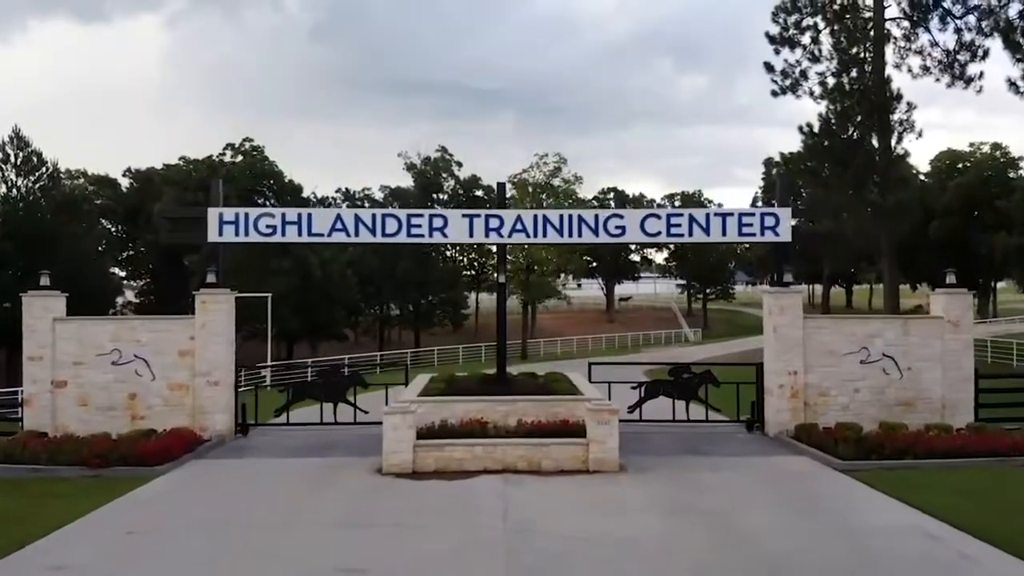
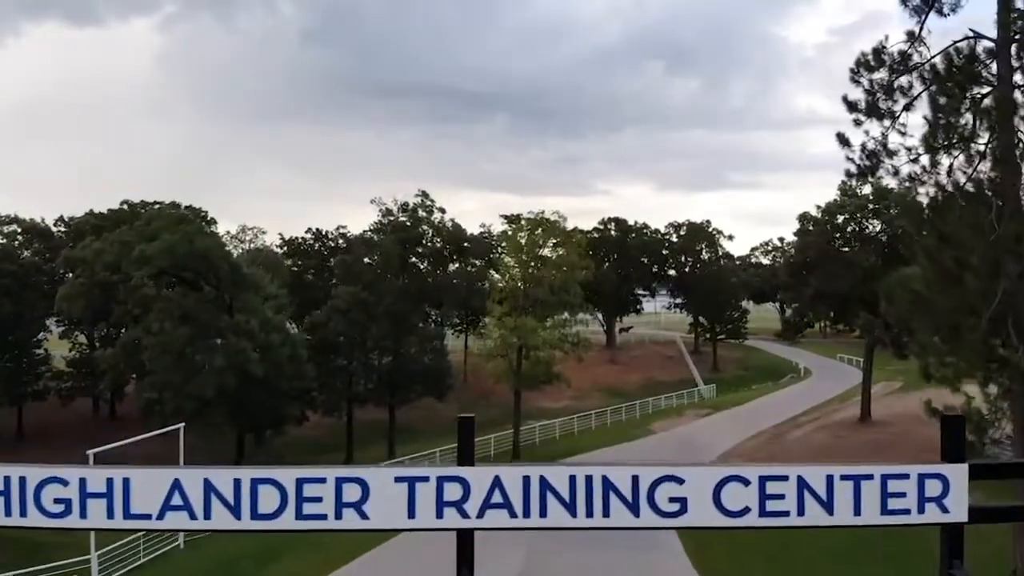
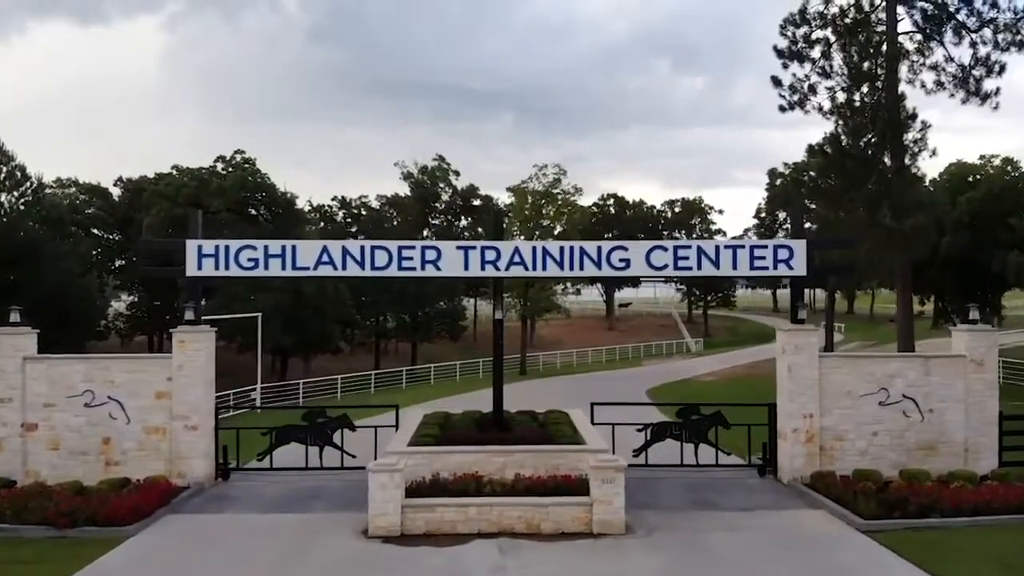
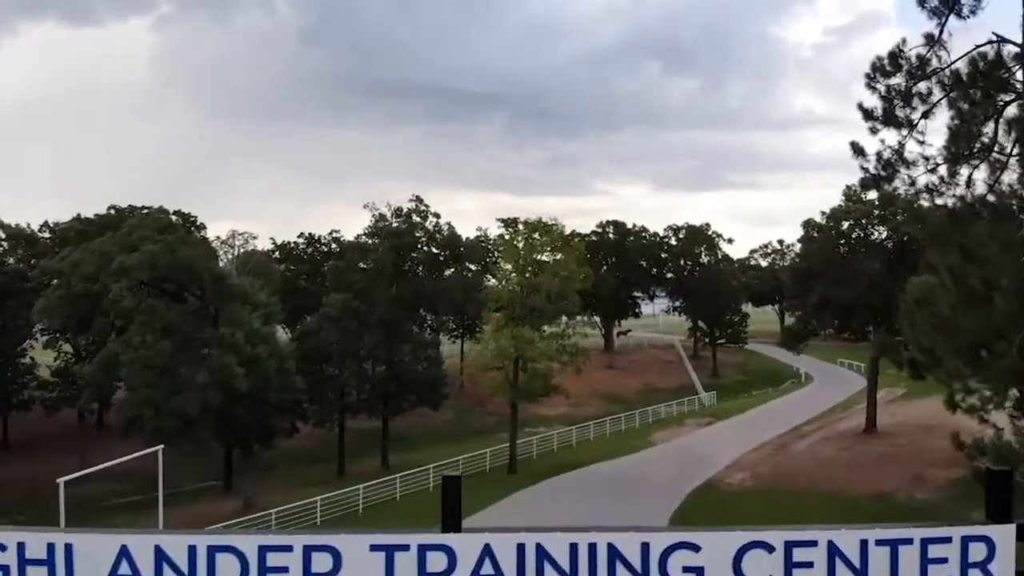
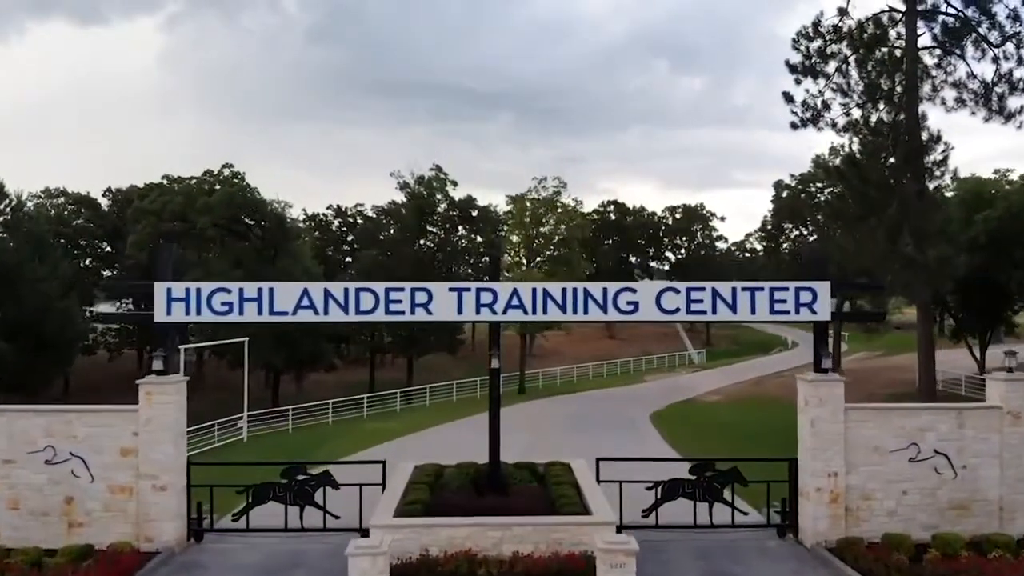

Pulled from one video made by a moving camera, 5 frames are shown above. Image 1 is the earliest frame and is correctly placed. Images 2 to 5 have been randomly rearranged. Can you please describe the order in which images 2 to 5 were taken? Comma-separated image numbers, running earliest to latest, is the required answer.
3, 5, 2, 4
